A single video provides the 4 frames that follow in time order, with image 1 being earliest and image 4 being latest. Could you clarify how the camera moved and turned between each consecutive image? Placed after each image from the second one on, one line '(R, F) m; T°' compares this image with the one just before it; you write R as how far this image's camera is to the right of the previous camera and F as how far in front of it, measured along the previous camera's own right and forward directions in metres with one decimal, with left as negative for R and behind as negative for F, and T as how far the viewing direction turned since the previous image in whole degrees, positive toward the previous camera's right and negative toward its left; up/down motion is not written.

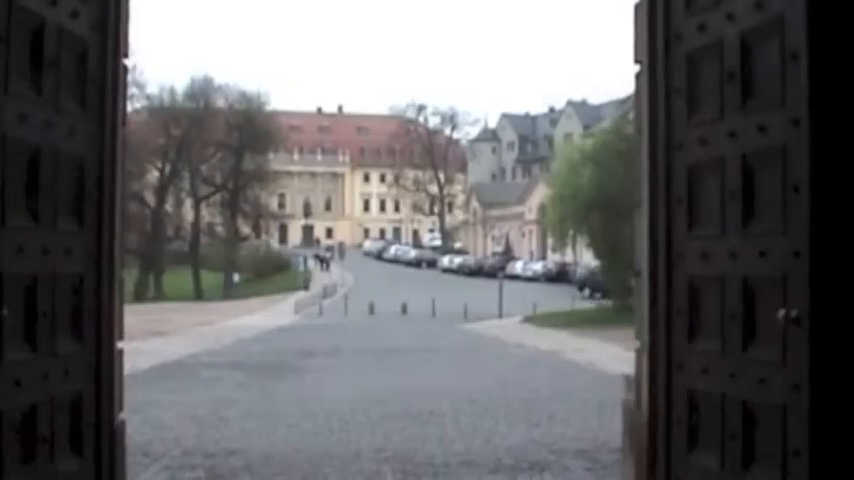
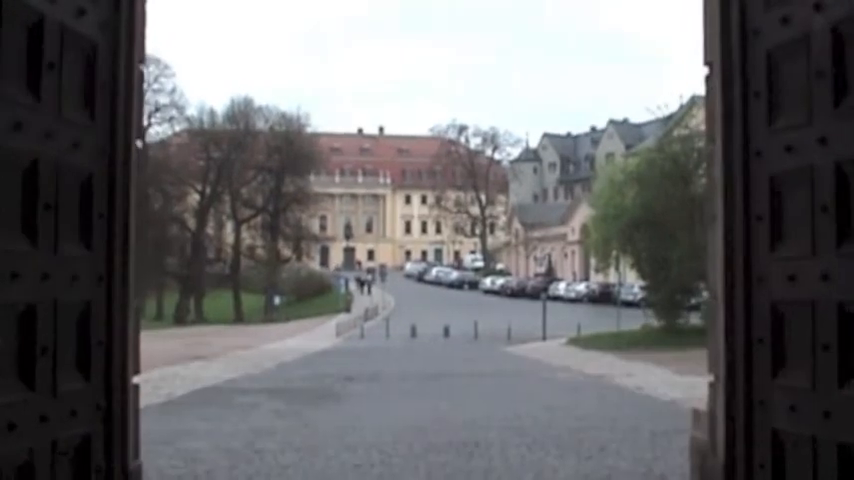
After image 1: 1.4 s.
(0.0, +0.6) m; -2°
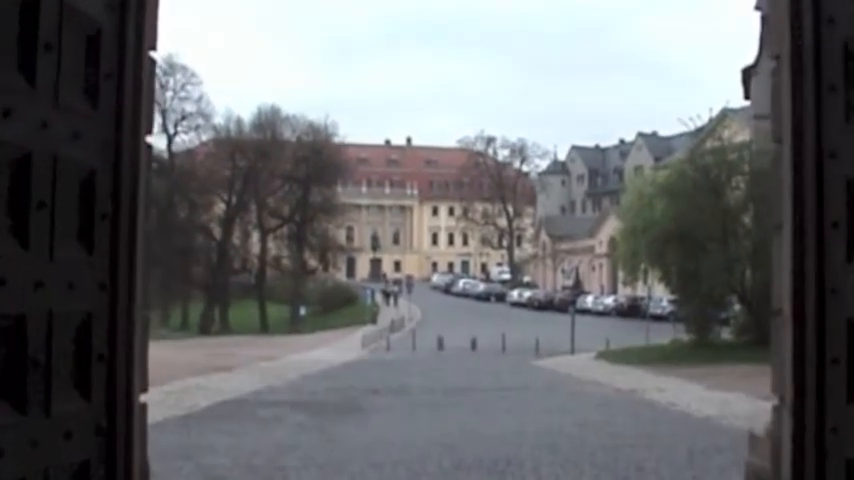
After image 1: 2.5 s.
(0.0, +0.5) m; -1°
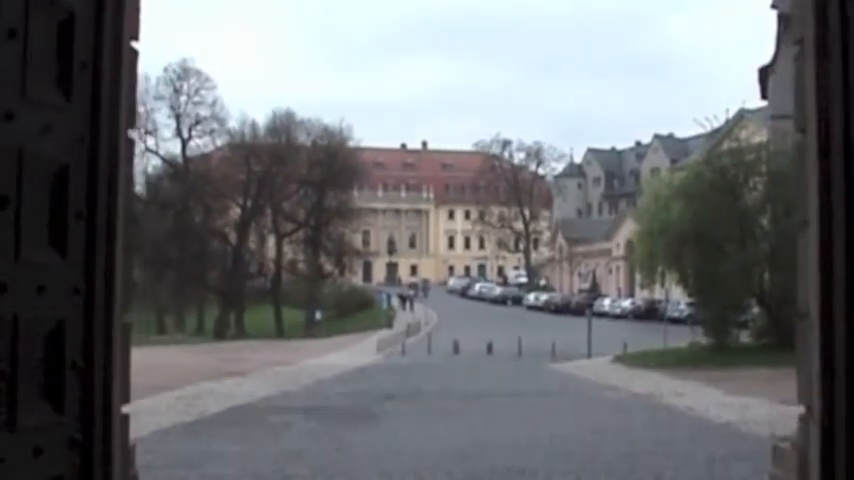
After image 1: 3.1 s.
(+0.1, +0.3) m; -1°
